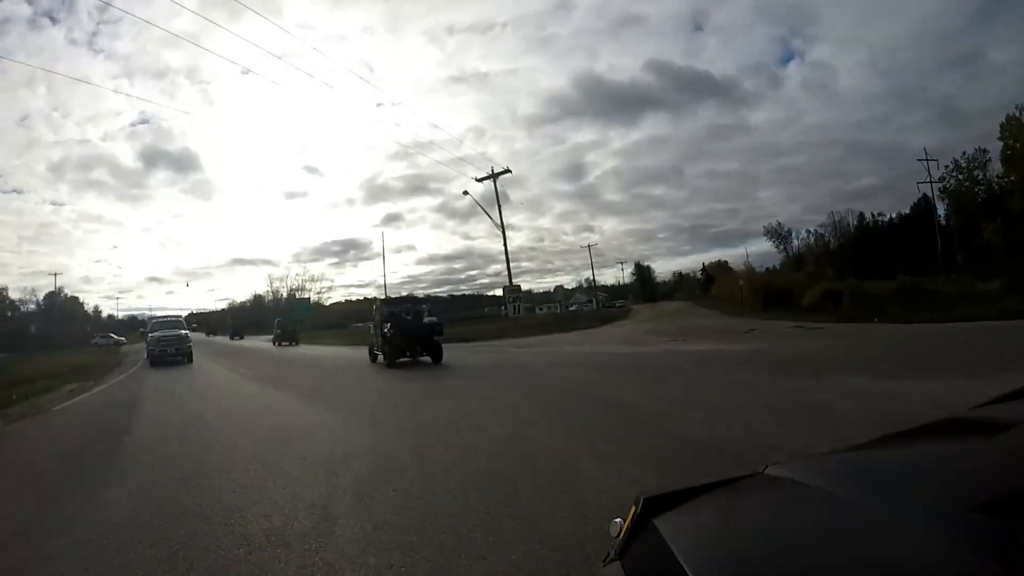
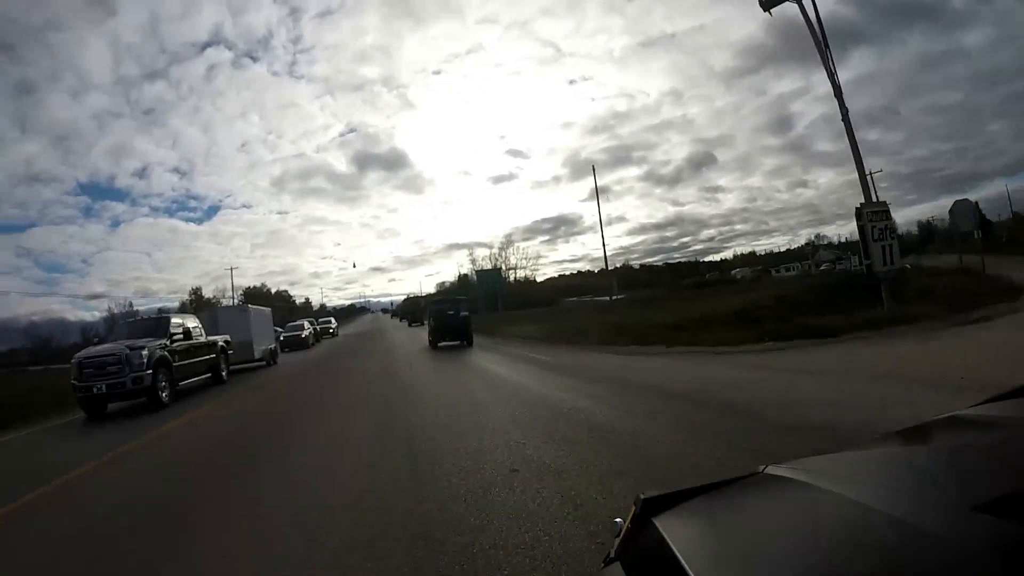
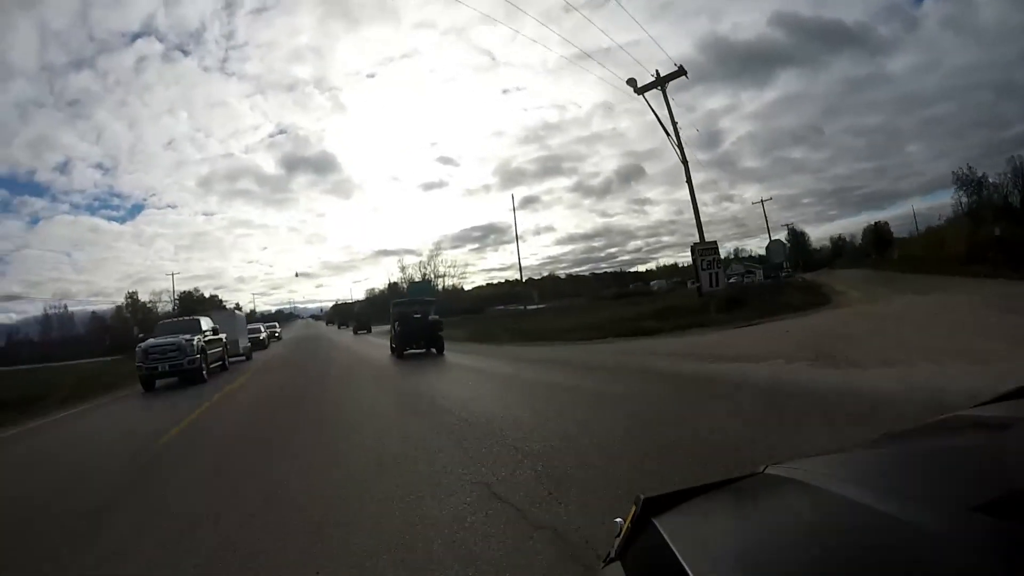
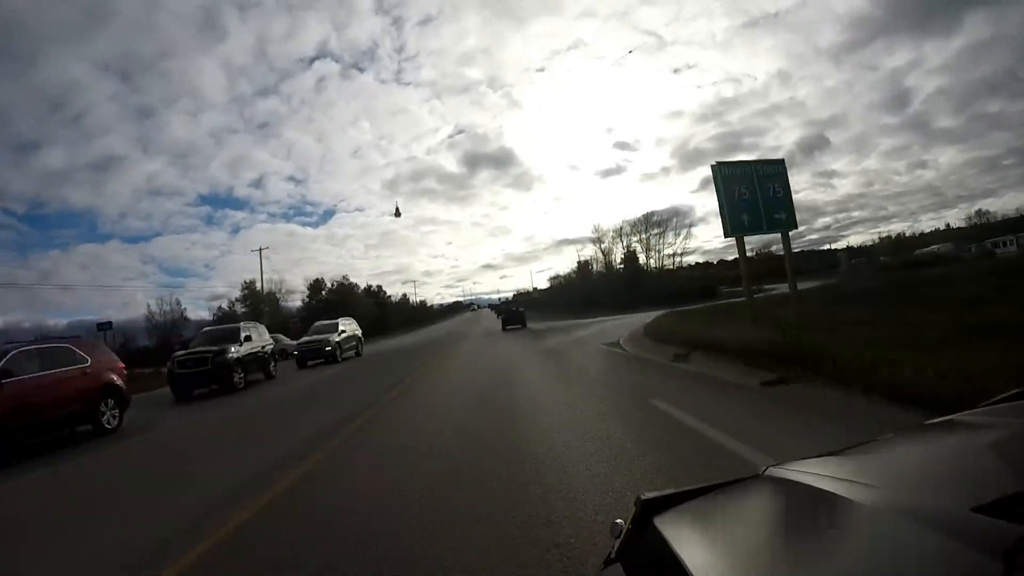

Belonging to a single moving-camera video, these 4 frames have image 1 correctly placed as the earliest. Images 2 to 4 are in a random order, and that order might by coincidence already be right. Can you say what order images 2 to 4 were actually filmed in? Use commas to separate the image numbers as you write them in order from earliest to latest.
3, 2, 4
